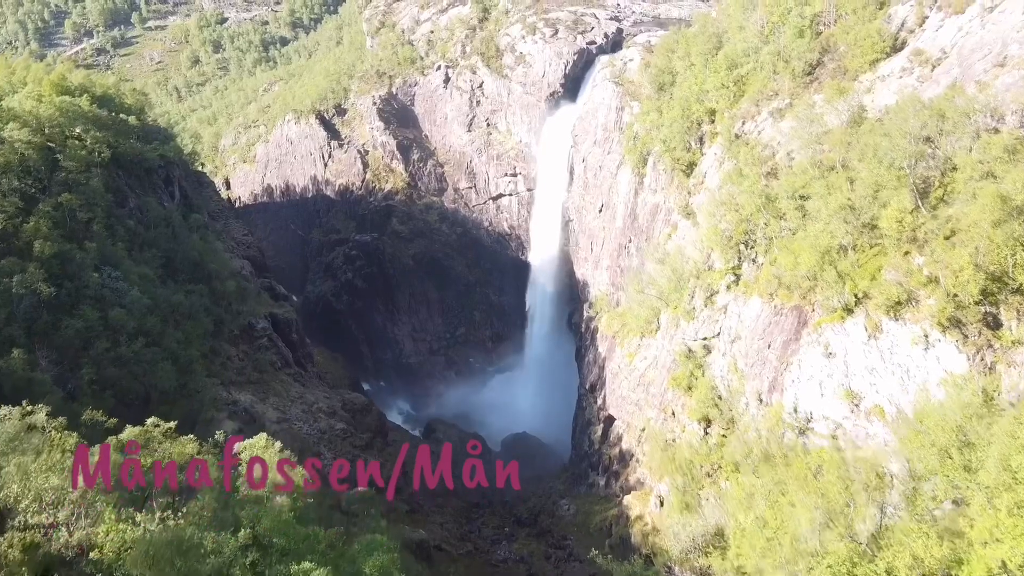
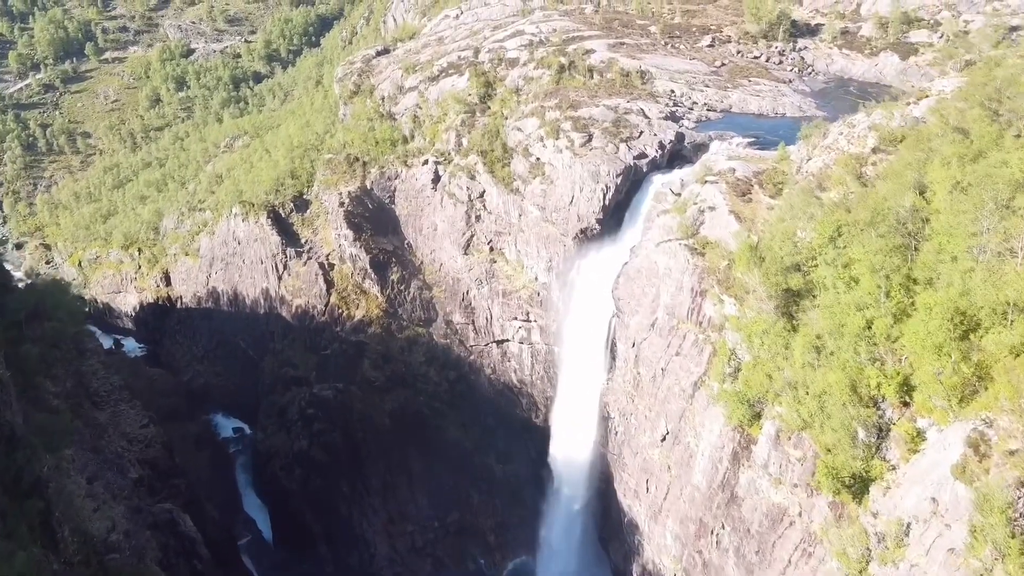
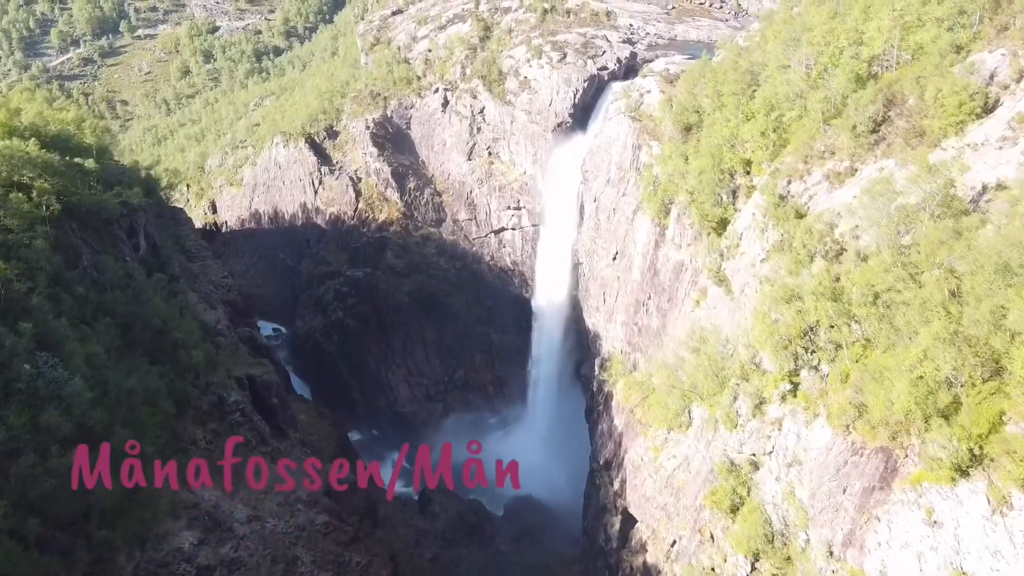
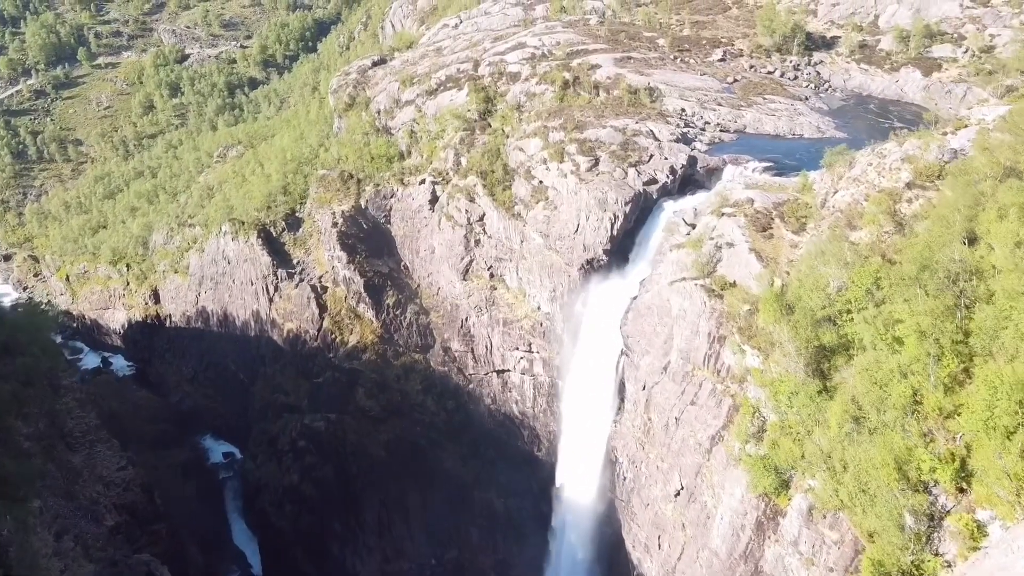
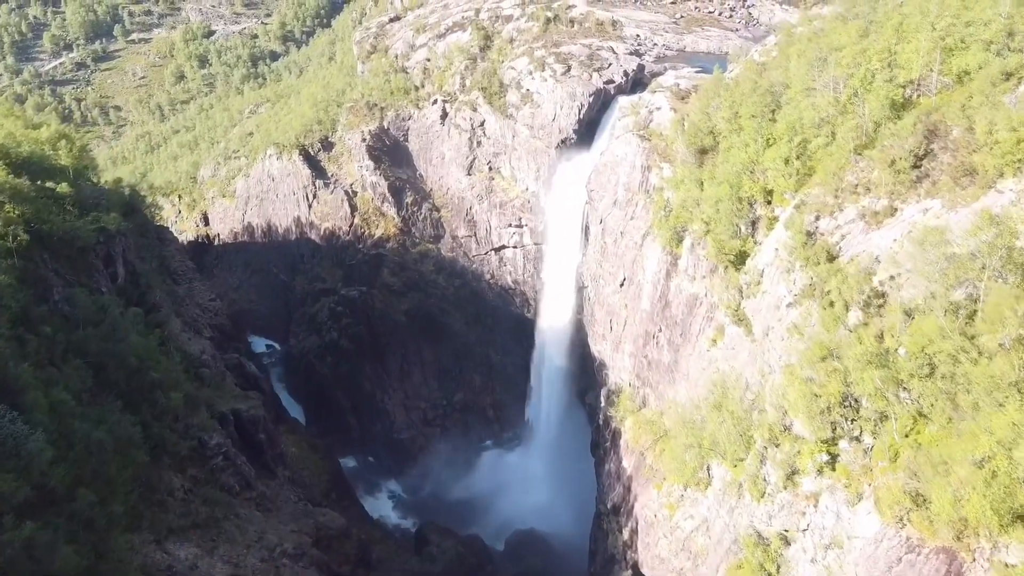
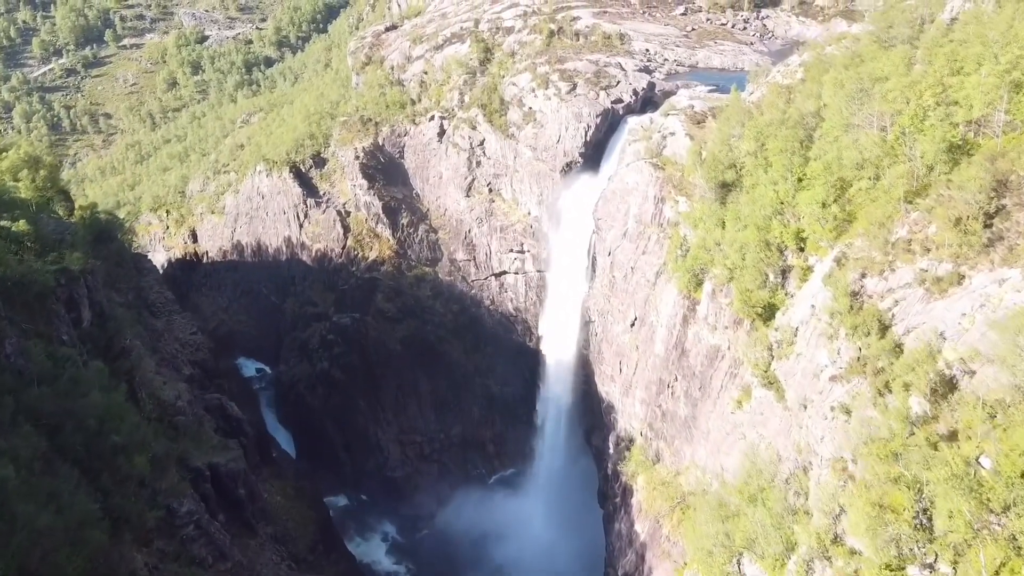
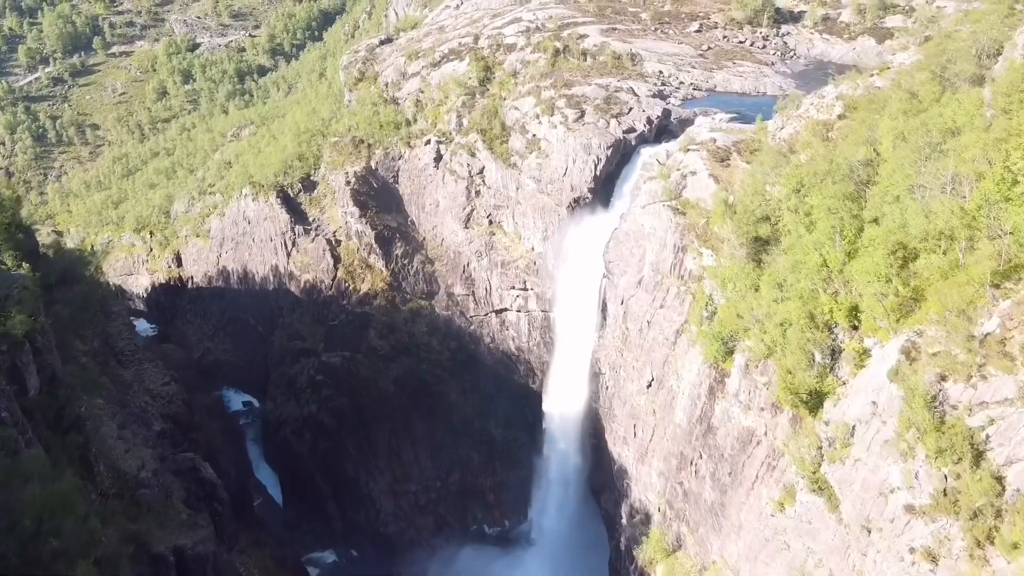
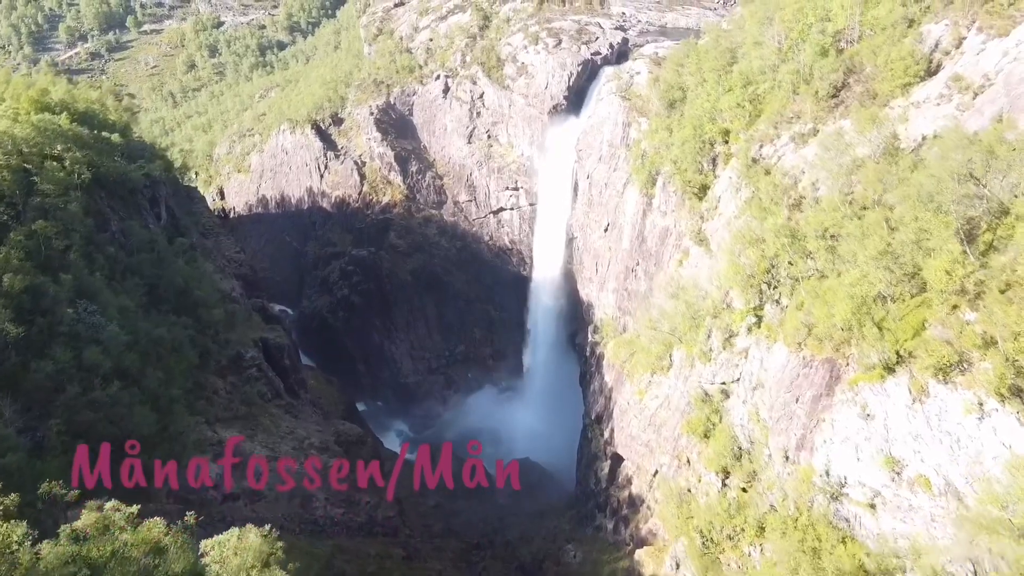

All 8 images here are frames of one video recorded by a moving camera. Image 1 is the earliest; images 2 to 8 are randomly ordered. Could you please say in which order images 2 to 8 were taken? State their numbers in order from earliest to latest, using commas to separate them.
8, 3, 5, 6, 7, 2, 4
